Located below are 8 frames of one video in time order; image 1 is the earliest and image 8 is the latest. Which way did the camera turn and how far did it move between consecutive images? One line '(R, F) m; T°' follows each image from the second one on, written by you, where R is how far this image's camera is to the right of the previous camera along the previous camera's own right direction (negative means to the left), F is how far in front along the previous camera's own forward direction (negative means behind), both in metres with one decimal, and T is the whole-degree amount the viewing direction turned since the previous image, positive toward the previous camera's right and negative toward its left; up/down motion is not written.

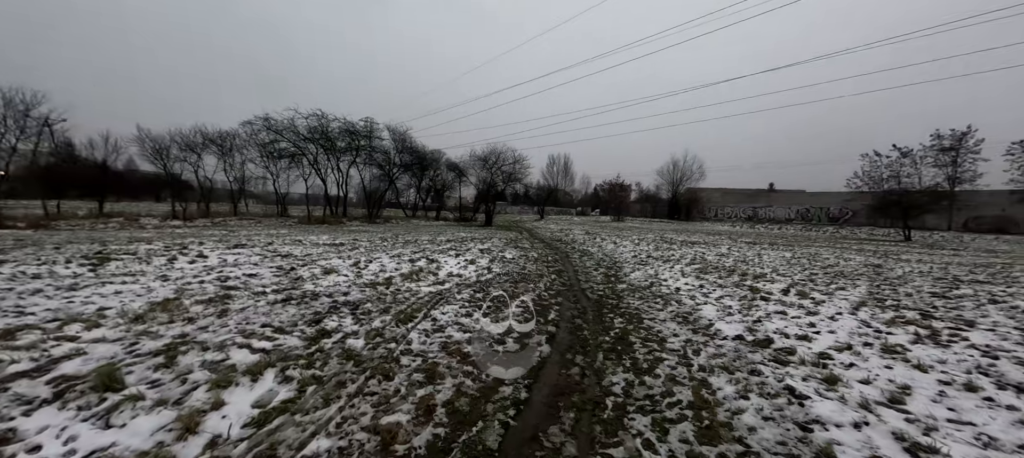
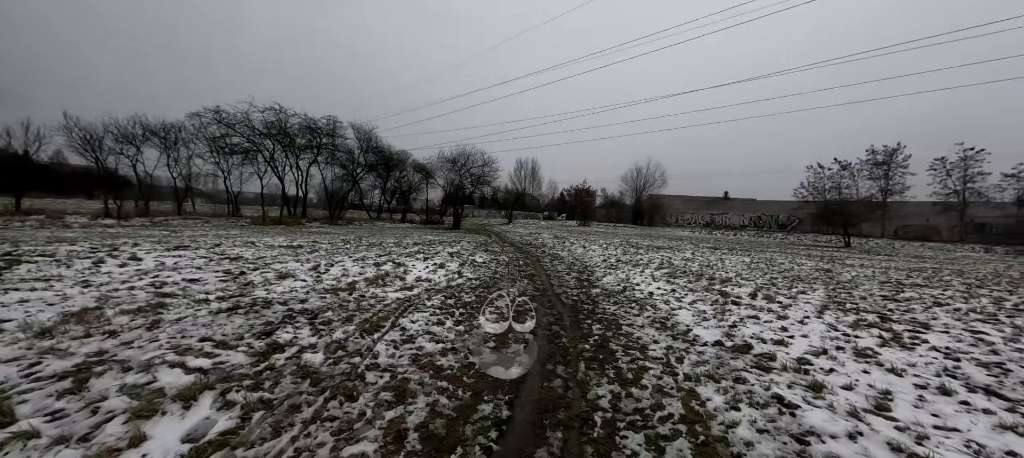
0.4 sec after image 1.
(-0.1, +0.3) m; +5°
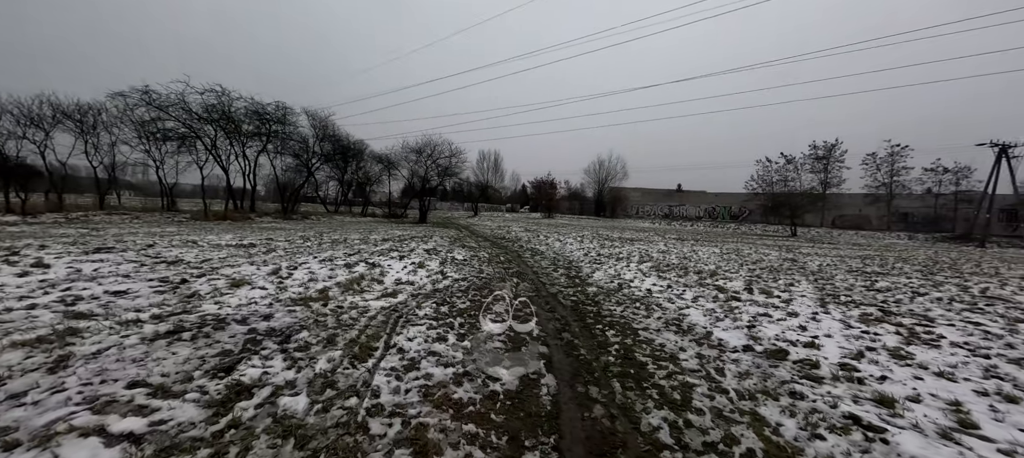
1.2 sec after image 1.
(-0.6, +0.7) m; +6°
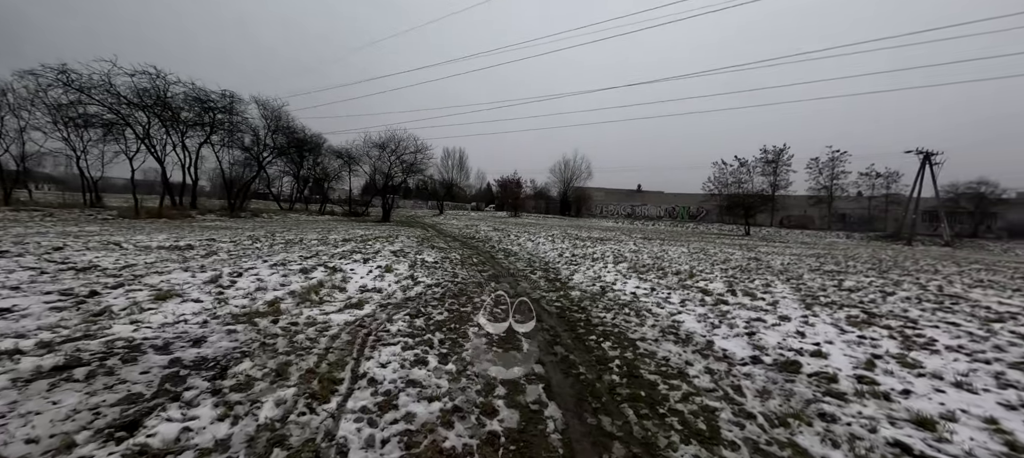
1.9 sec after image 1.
(-0.3, +0.6) m; +6°
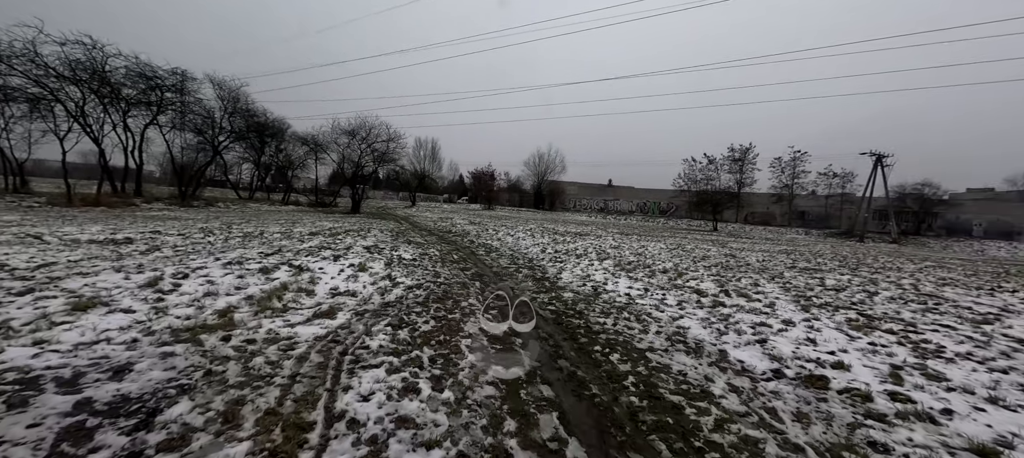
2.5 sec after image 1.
(-0.3, +0.6) m; +4°
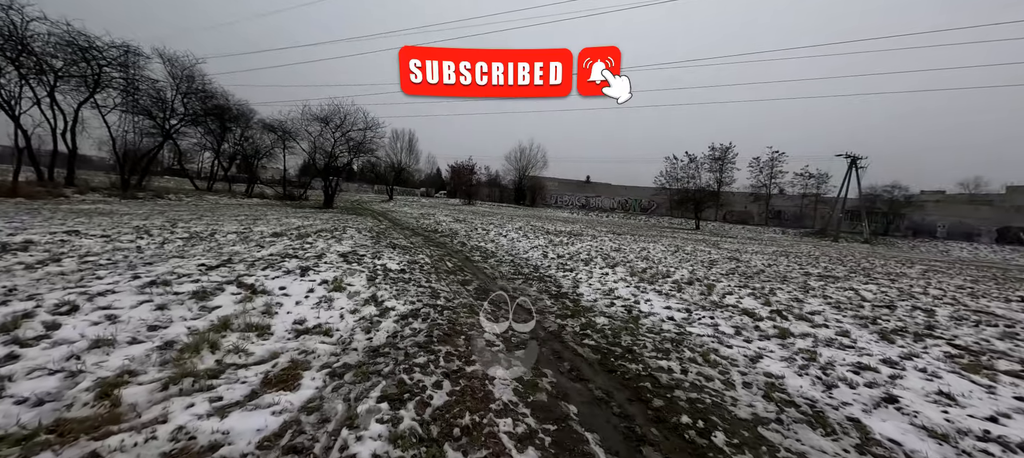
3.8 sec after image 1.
(-0.7, +1.5) m; +4°
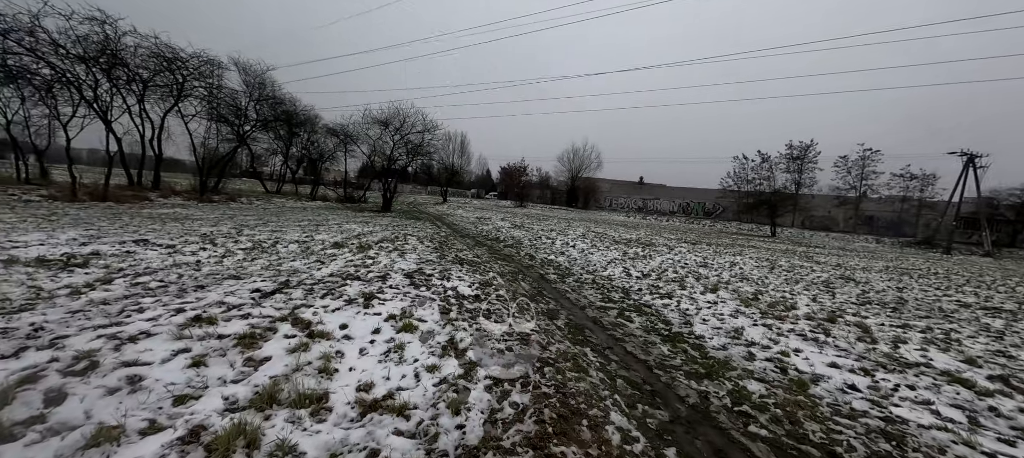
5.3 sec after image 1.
(-0.9, +1.3) m; -7°
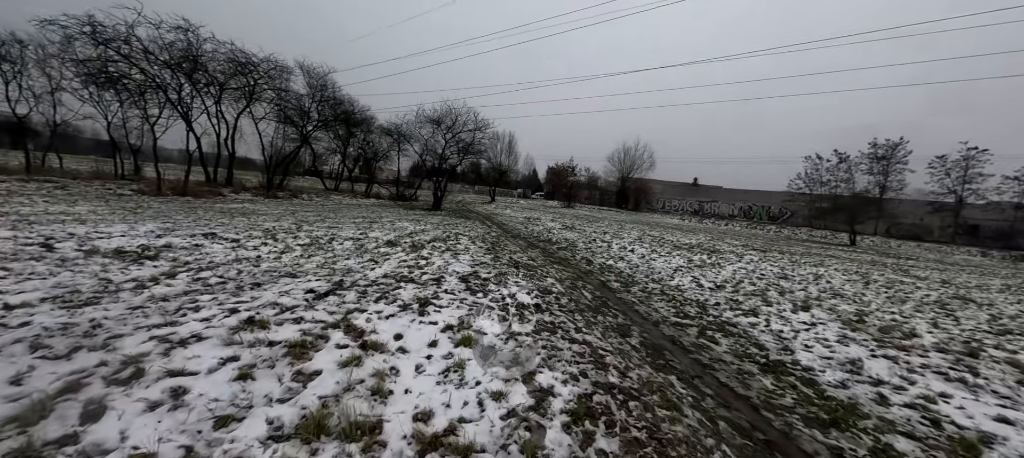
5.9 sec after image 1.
(-0.4, +0.6) m; -7°
